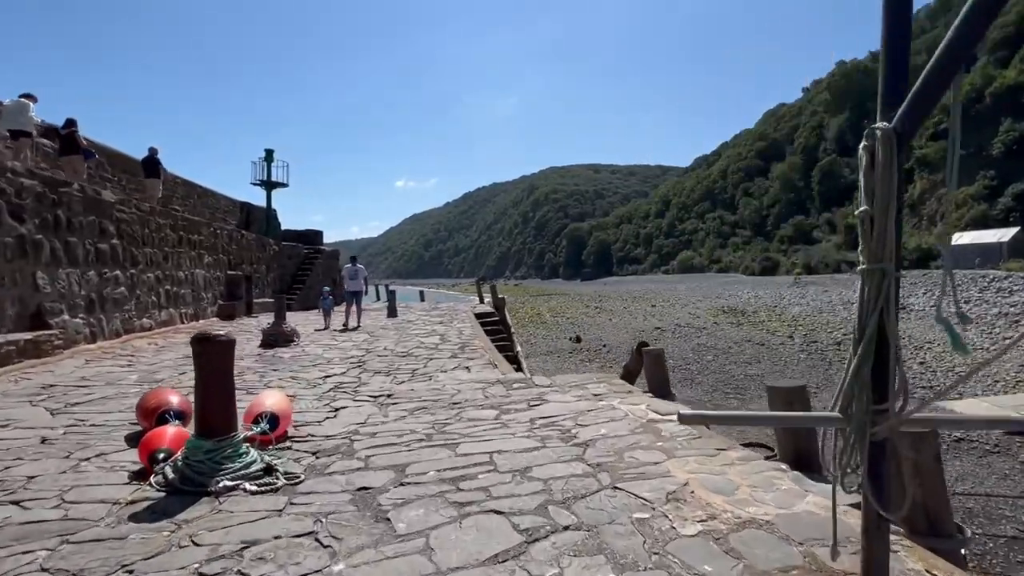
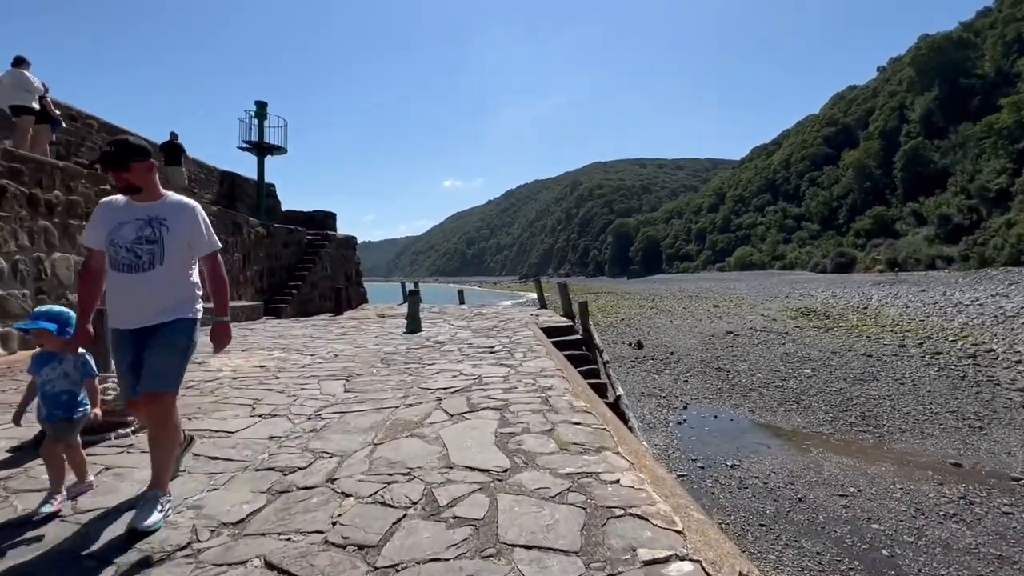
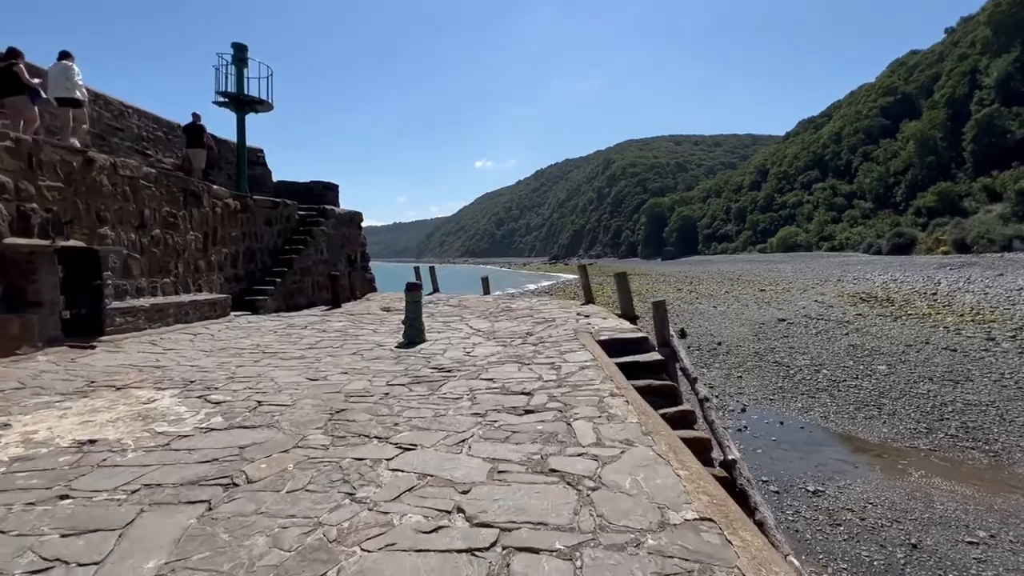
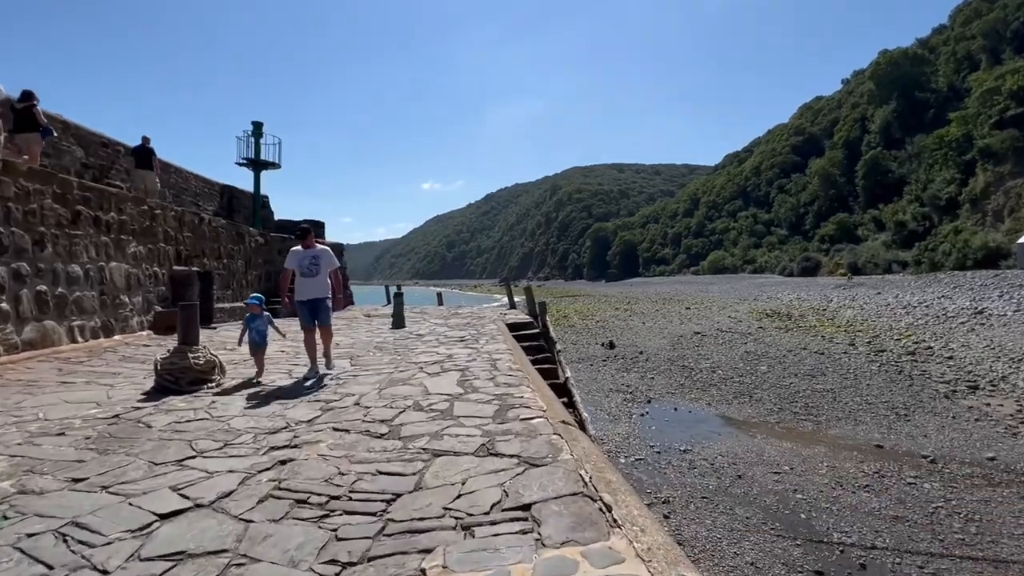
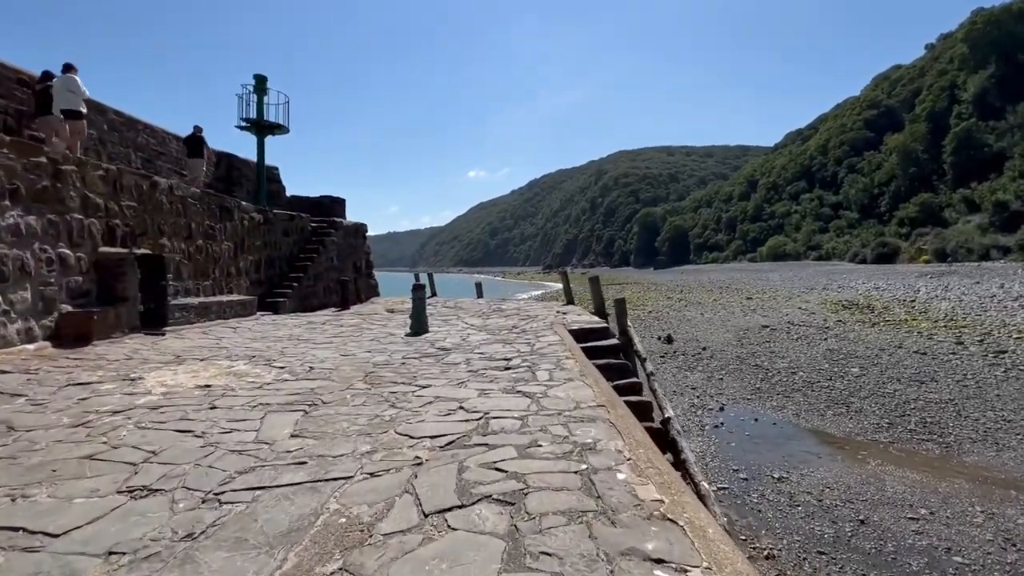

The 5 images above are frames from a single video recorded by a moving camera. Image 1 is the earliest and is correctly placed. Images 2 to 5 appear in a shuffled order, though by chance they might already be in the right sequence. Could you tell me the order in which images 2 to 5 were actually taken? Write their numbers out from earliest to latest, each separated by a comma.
4, 2, 5, 3
